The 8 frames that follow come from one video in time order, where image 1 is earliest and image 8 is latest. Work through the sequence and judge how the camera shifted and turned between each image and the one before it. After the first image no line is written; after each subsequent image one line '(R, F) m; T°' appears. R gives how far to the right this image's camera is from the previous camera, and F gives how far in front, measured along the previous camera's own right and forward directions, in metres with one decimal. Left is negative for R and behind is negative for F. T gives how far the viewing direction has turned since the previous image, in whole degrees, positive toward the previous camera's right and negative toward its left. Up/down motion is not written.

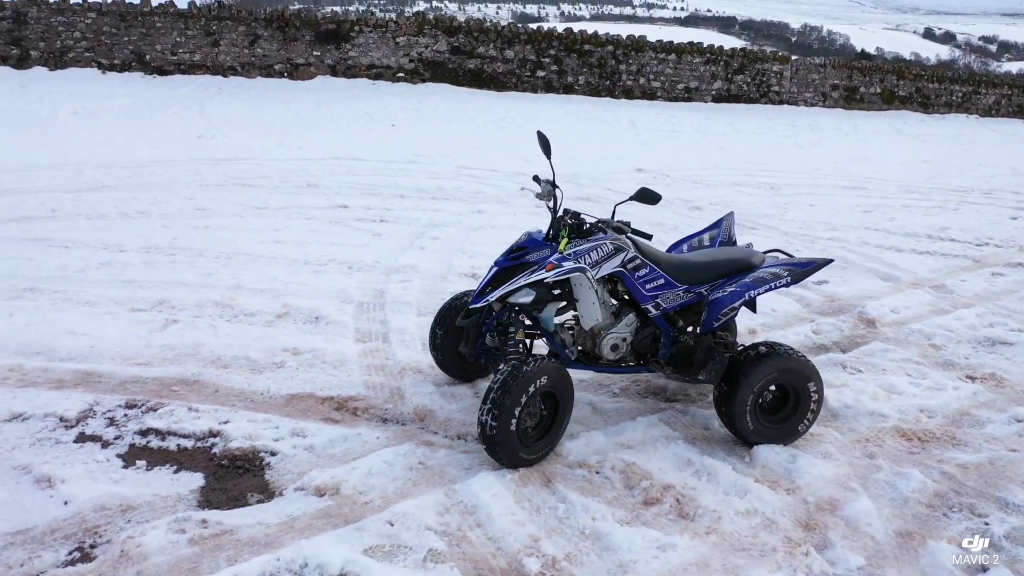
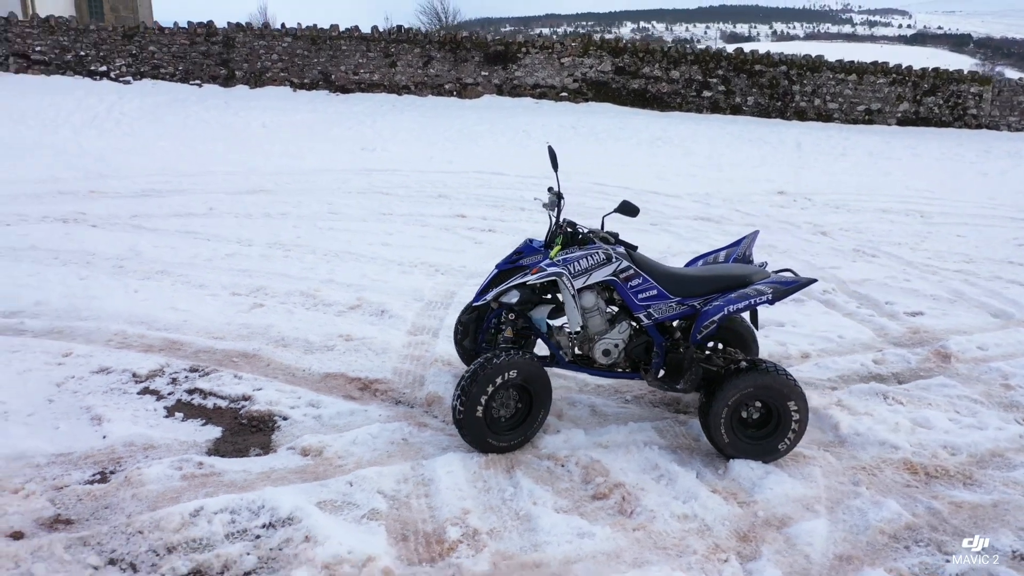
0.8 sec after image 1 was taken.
(+0.9, -0.2) m; -13°
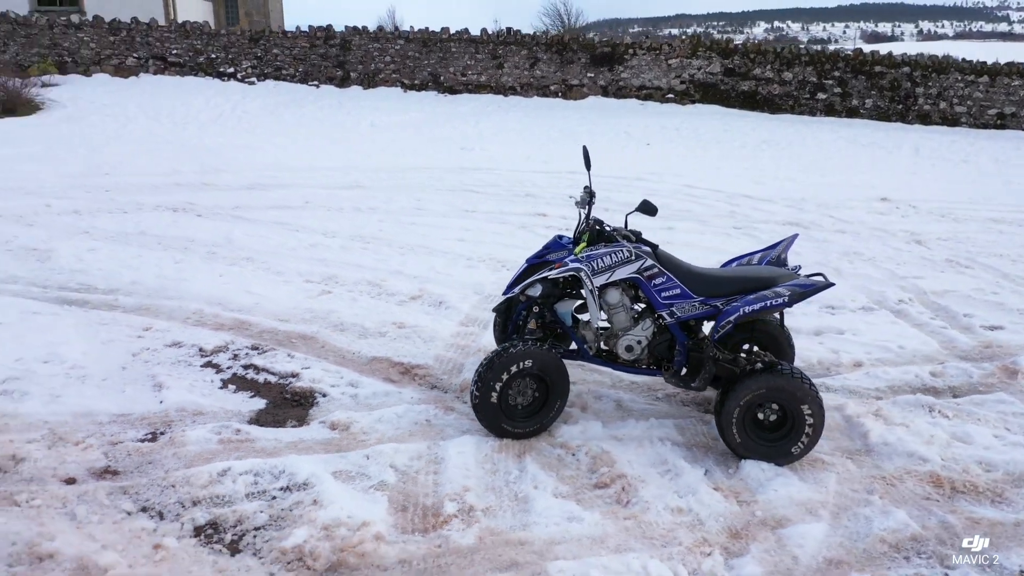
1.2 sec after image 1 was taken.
(+0.4, -0.1) m; -8°
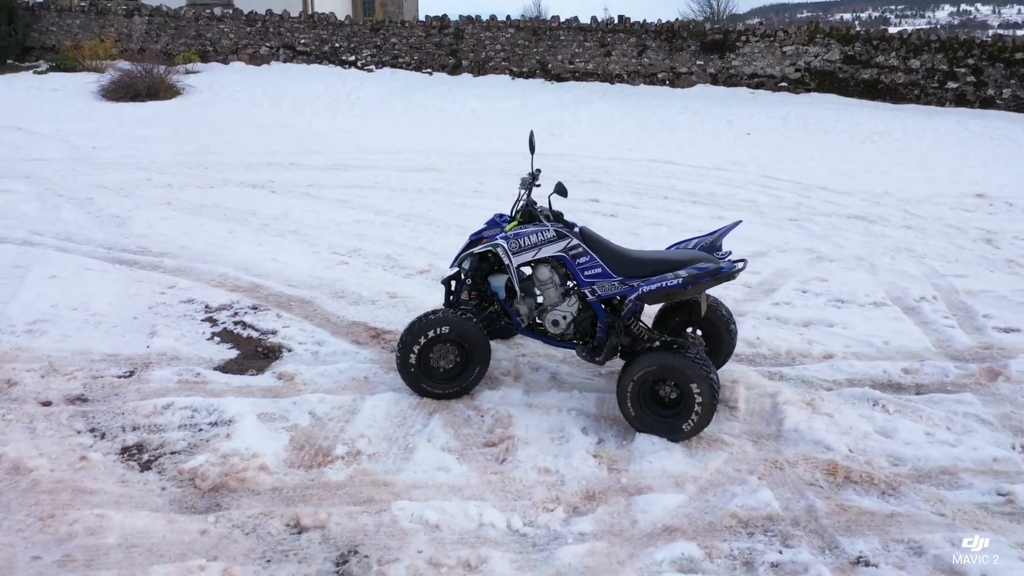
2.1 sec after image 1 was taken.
(+1.1, -0.2) m; -10°
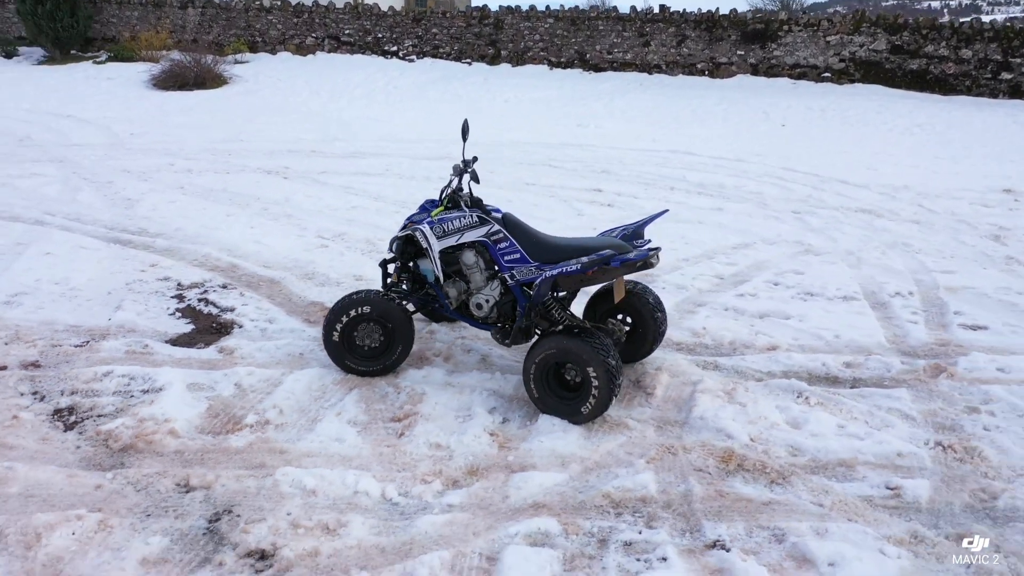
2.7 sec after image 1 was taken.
(+0.7, -0.1) m; -5°
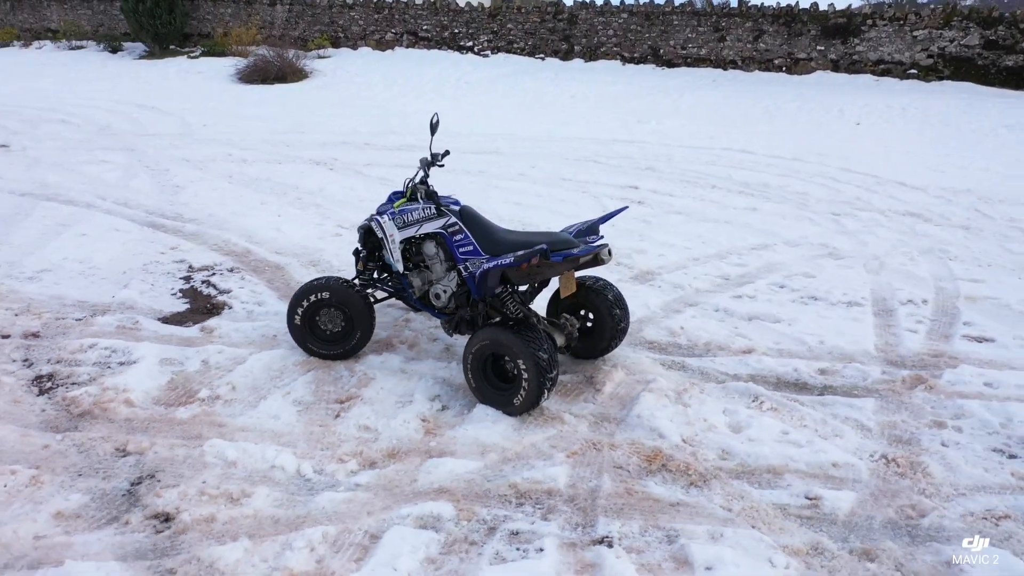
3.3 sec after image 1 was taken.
(+0.8, 0.0) m; -7°
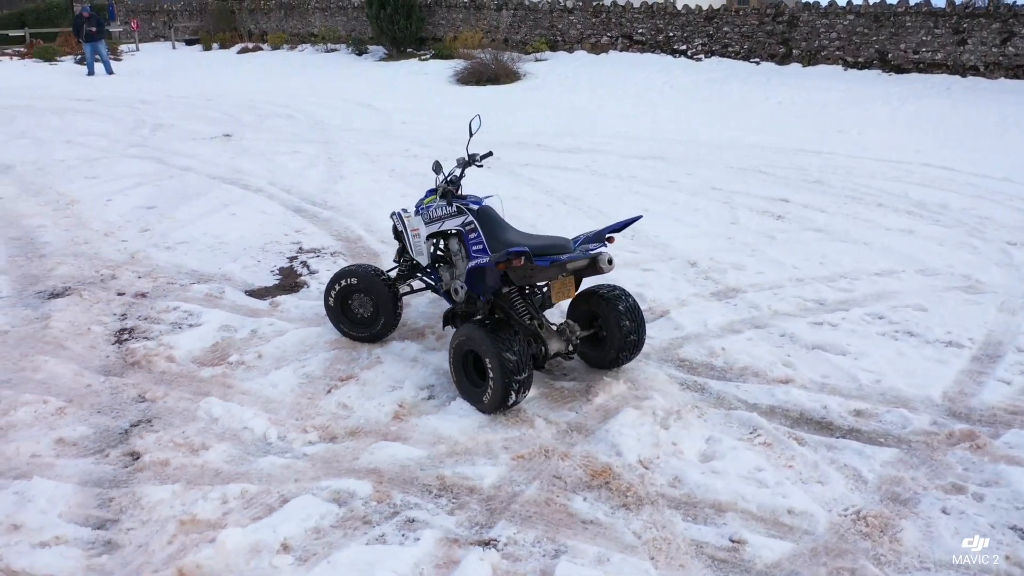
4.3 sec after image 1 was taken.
(+1.3, +0.1) m; -17°
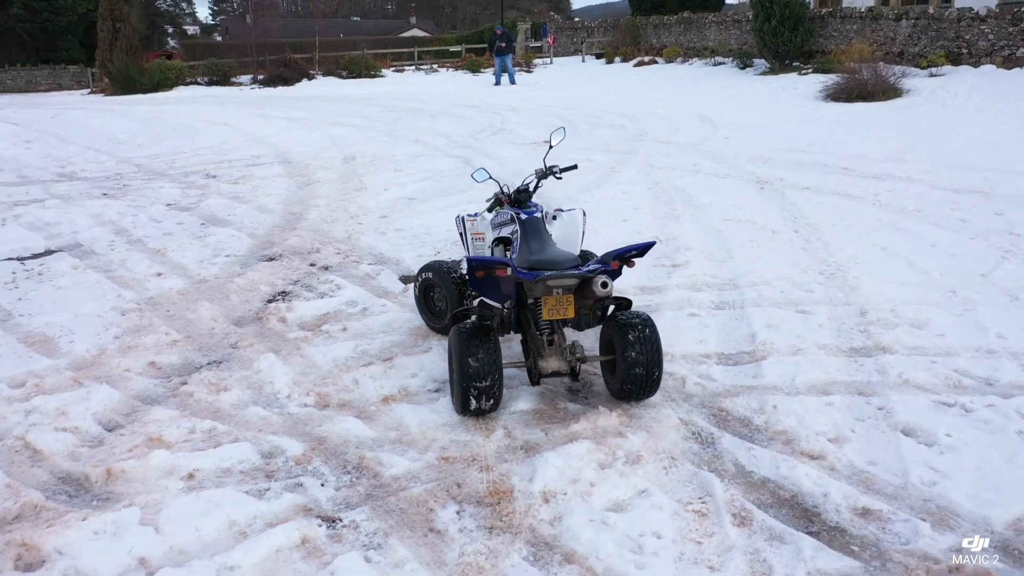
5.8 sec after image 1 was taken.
(+2.0, +0.5) m; -29°
